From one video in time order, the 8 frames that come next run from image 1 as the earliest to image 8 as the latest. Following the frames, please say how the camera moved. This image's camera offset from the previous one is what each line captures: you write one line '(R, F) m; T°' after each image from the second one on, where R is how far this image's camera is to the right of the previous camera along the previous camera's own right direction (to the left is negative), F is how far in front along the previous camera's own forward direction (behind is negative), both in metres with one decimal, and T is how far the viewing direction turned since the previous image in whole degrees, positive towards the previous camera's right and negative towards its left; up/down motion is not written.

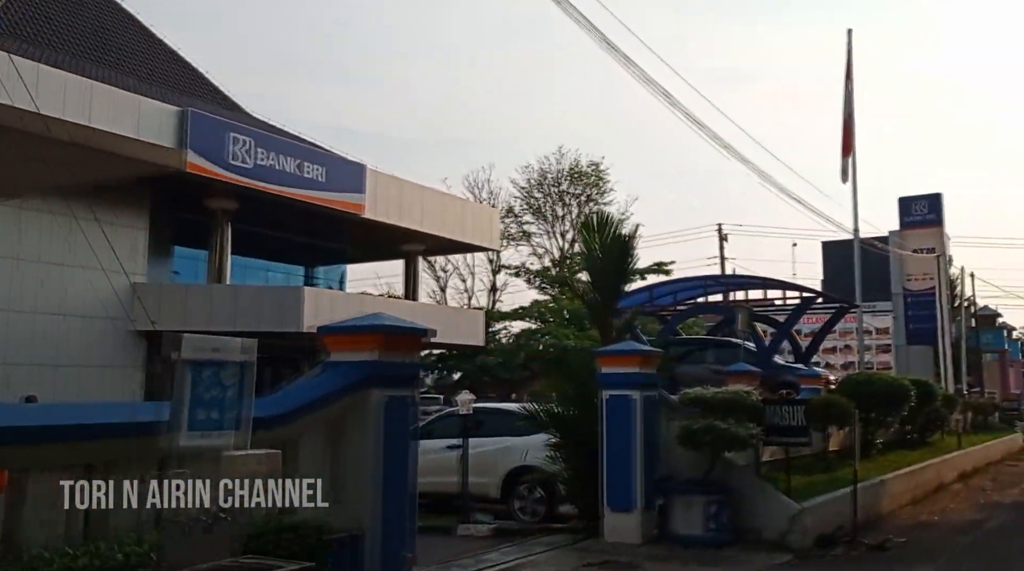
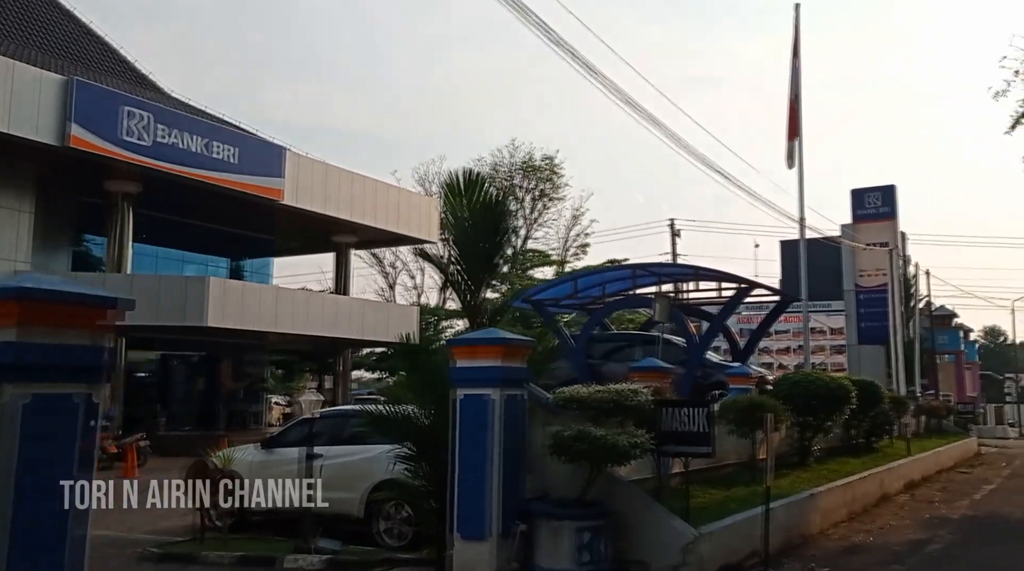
(+0.8, +1.4) m; +2°
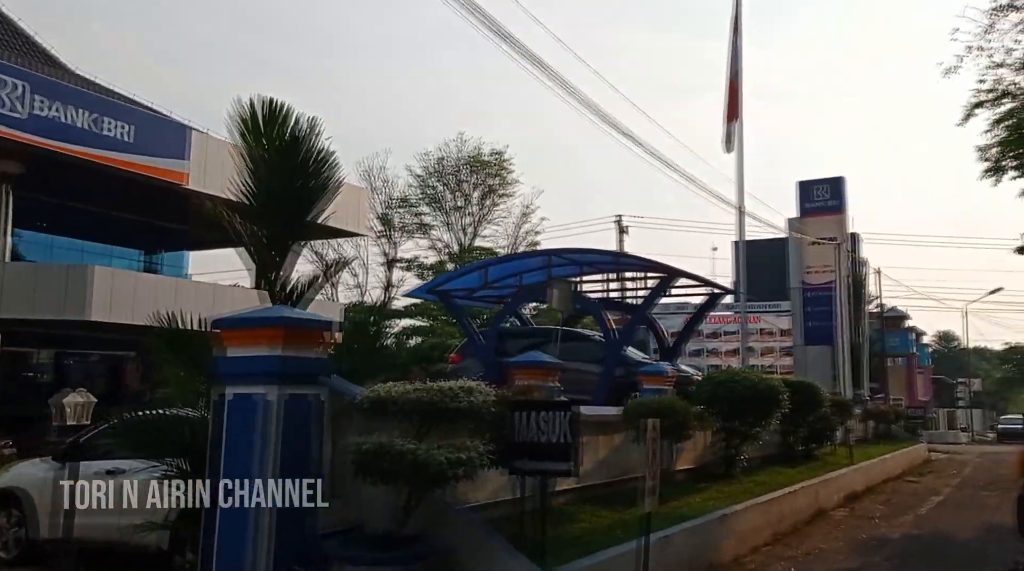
(+0.8, +1.4) m; +2°
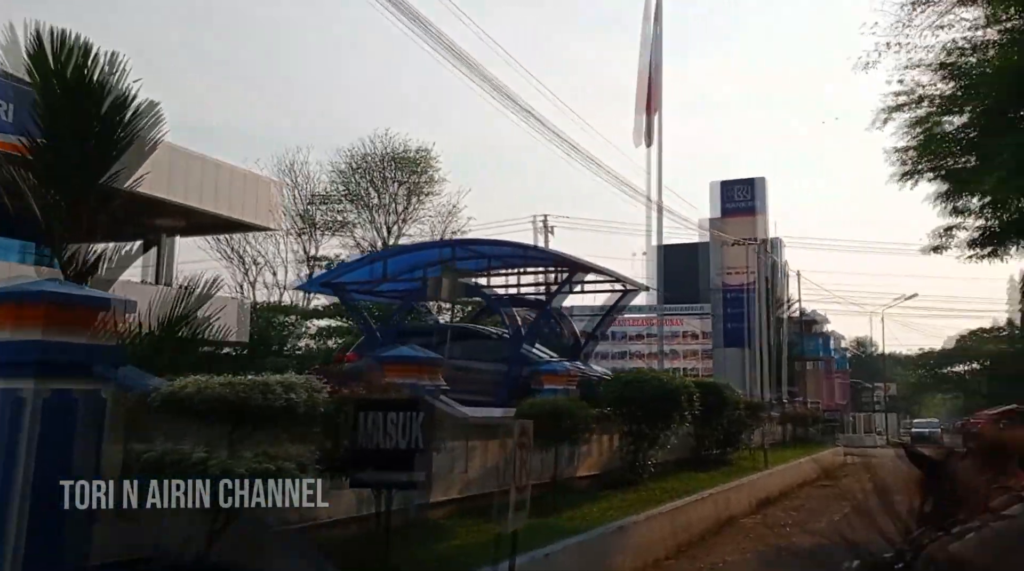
(+0.4, +0.7) m; +4°
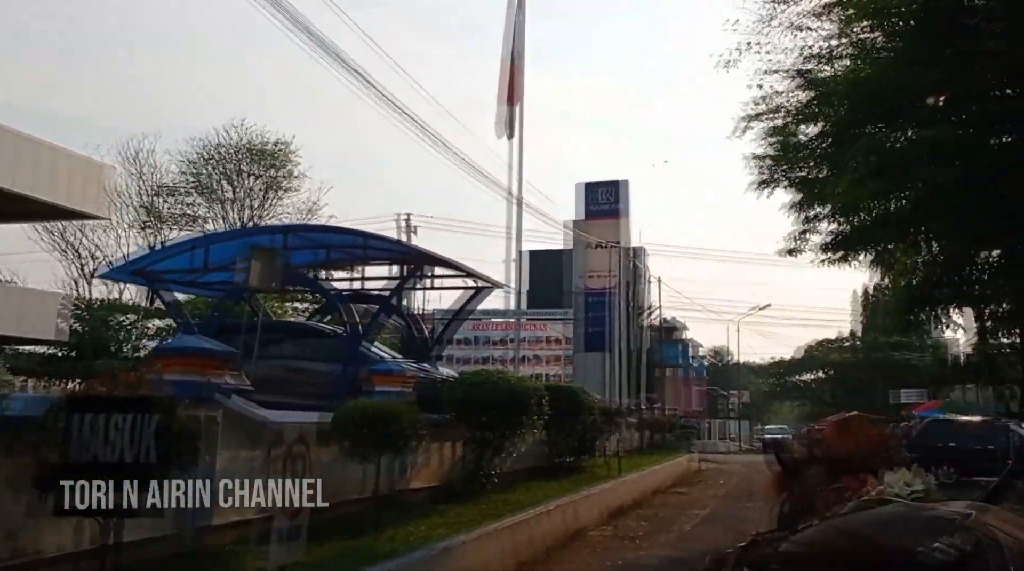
(+0.3, +0.8) m; +8°
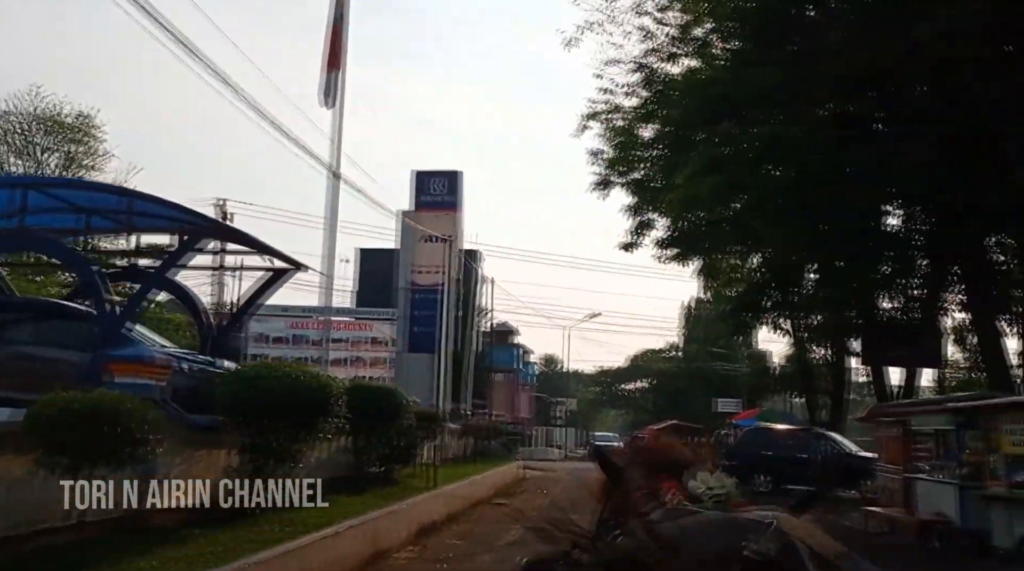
(+0.3, +1.4) m; +10°
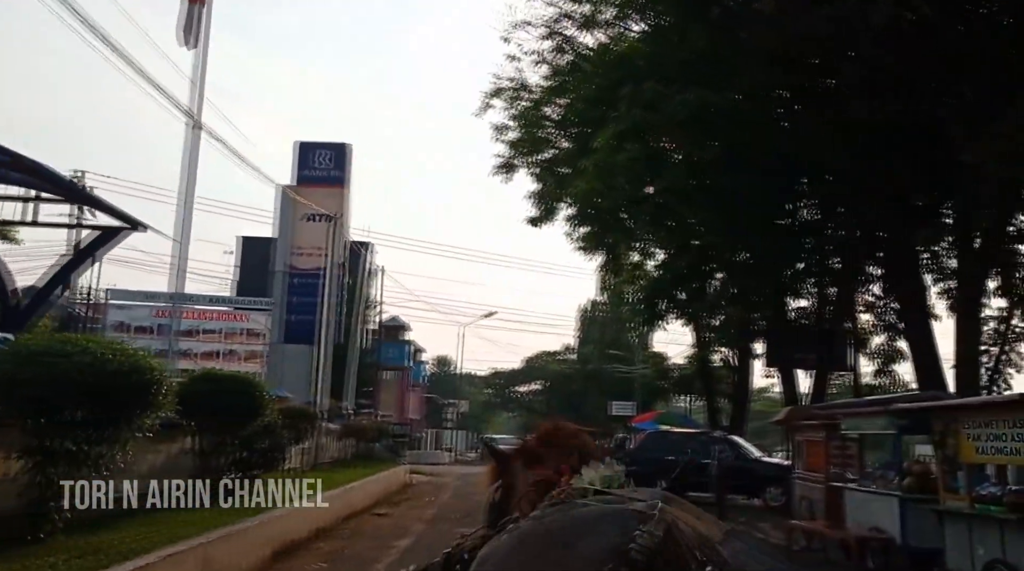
(+0.1, +1.8) m; +6°
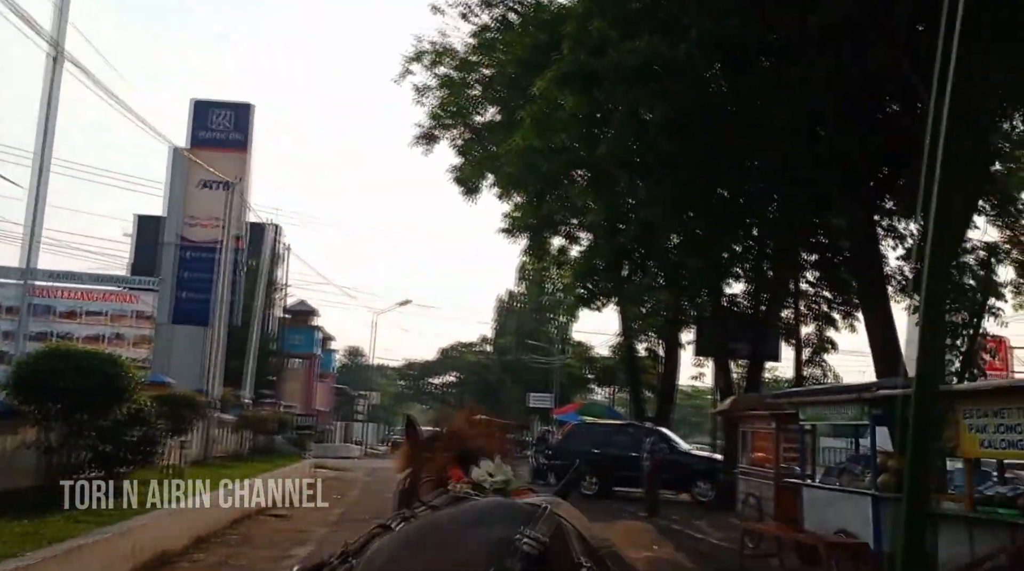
(-0.1, +1.6) m; +5°
